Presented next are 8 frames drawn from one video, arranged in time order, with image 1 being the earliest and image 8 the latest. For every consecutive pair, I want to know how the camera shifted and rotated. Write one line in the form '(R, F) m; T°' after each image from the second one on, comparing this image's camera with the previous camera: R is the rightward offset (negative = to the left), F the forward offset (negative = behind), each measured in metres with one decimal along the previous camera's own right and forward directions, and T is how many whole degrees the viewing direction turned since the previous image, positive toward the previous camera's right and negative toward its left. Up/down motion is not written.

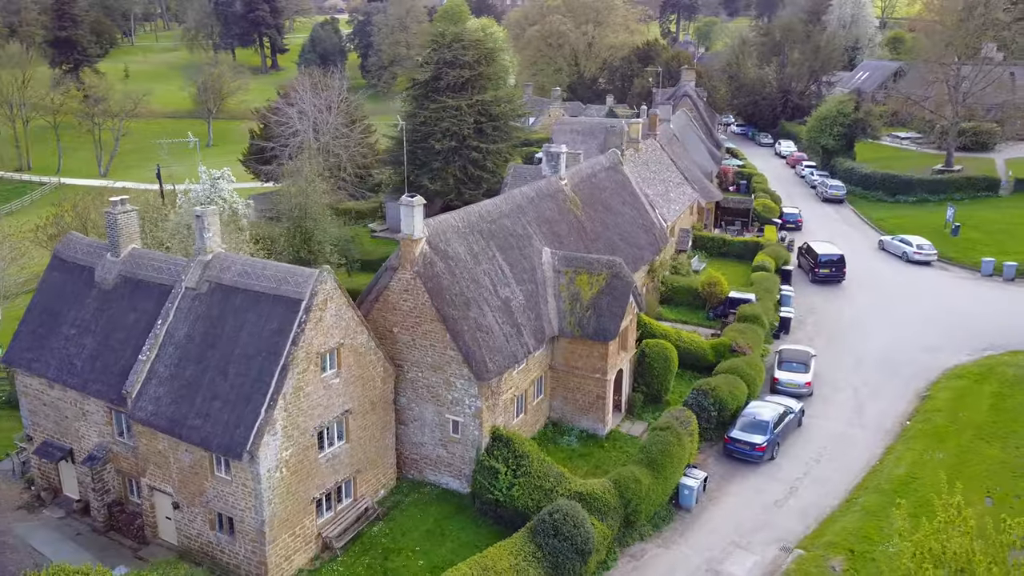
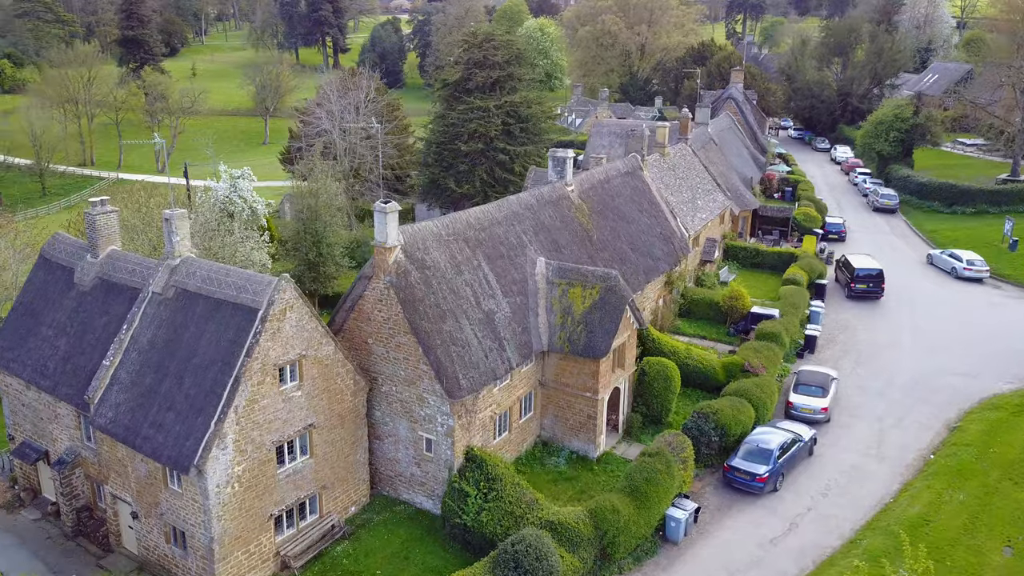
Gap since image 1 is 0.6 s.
(+2.4, +1.4) m; -4°
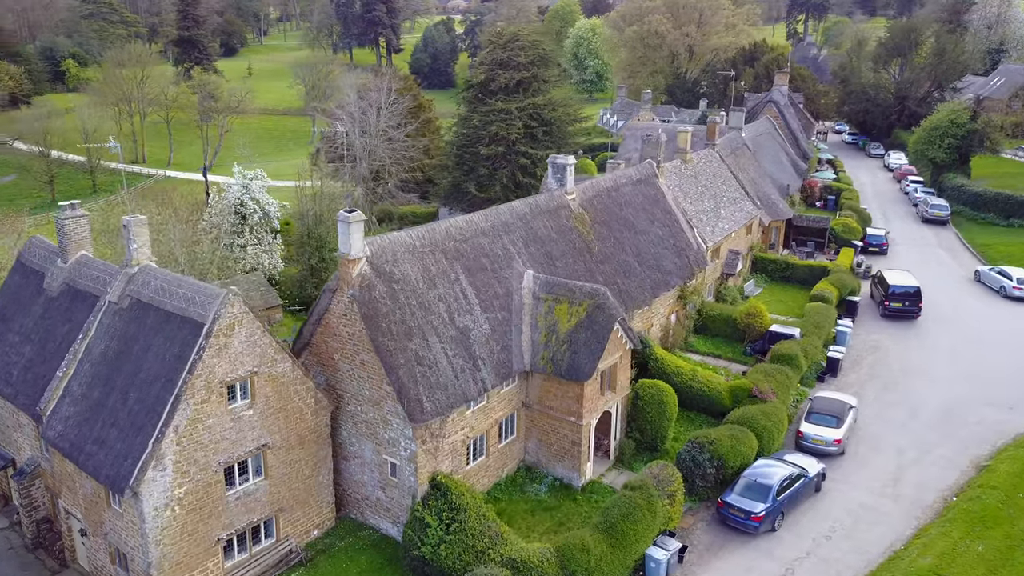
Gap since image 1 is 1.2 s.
(+2.3, +1.6) m; -4°
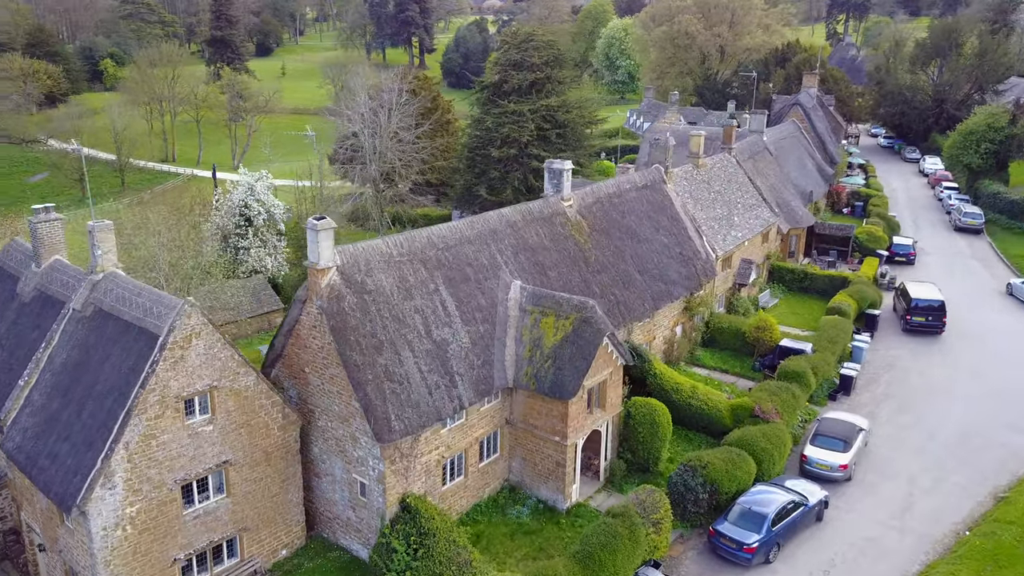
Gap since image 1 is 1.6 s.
(+1.5, +1.2) m; -2°
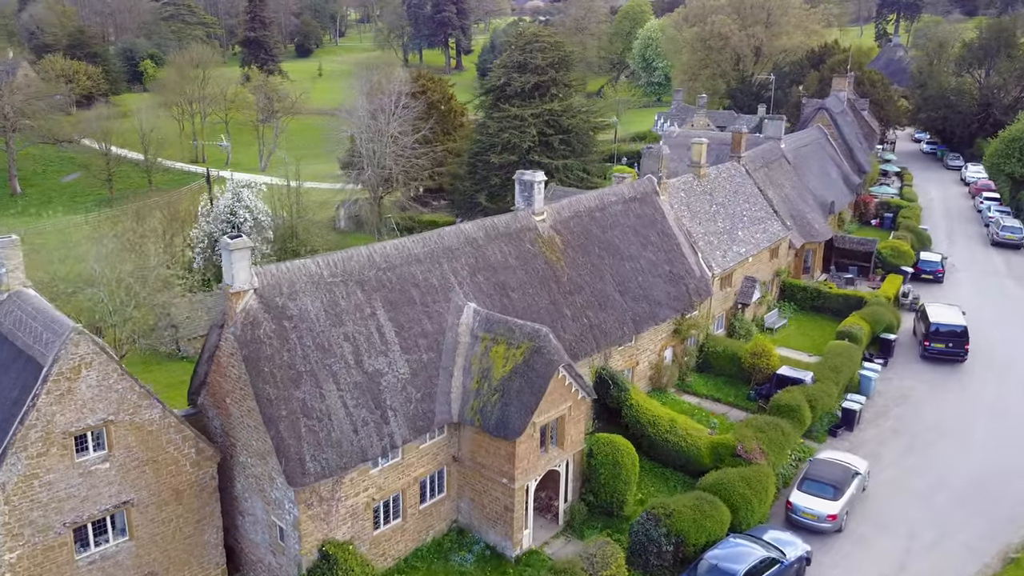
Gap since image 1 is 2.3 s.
(+2.6, +2.2) m; -3°
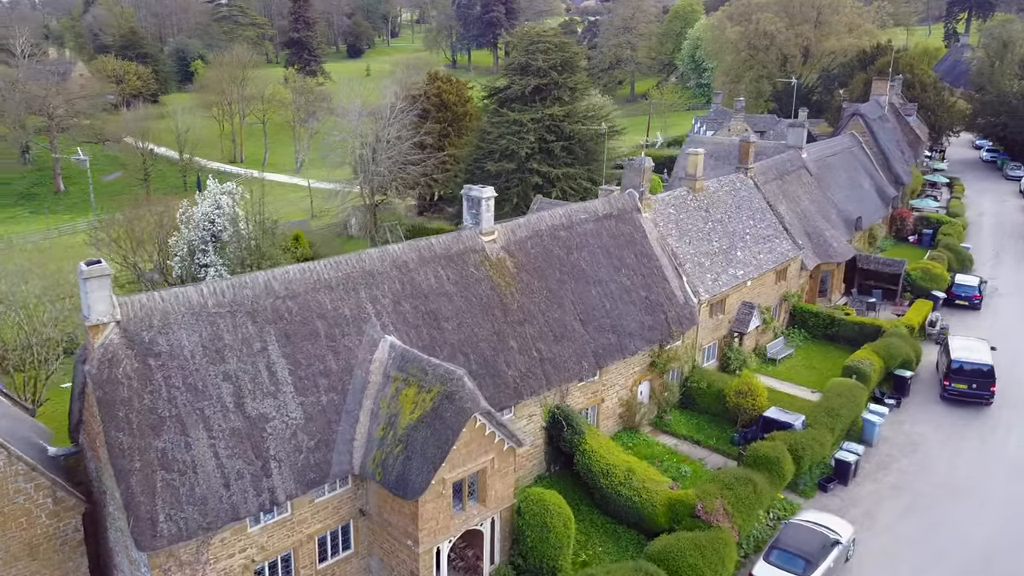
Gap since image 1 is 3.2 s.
(+3.4, +2.8) m; -4°
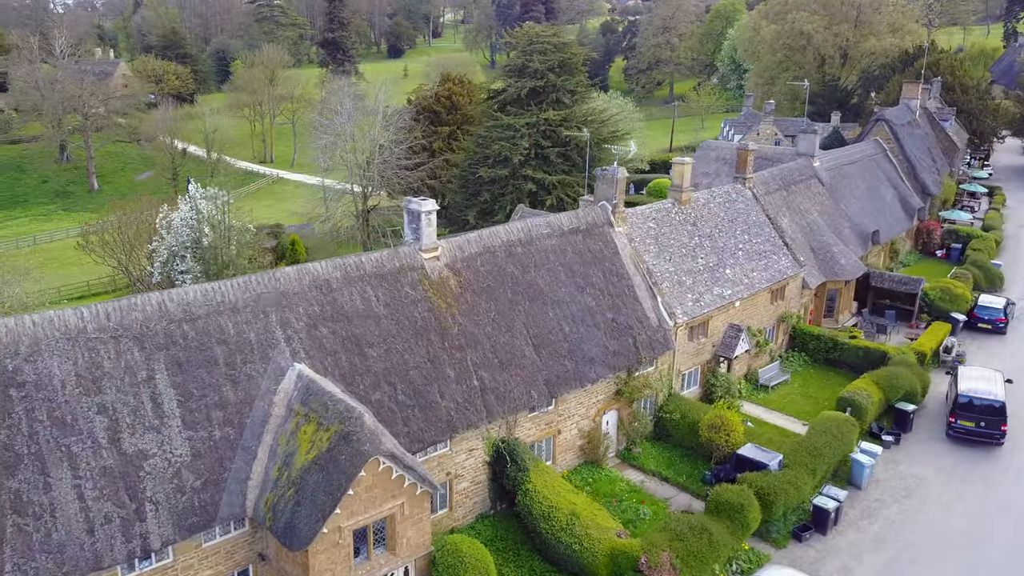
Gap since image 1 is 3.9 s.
(+2.8, +2.1) m; -3°
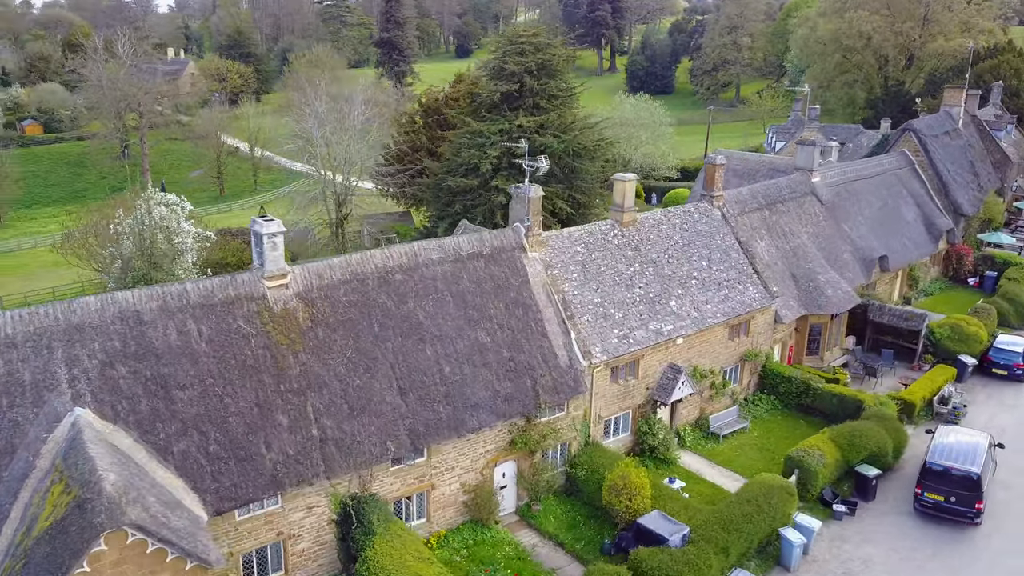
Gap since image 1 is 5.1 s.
(+5.4, +3.2) m; -6°
